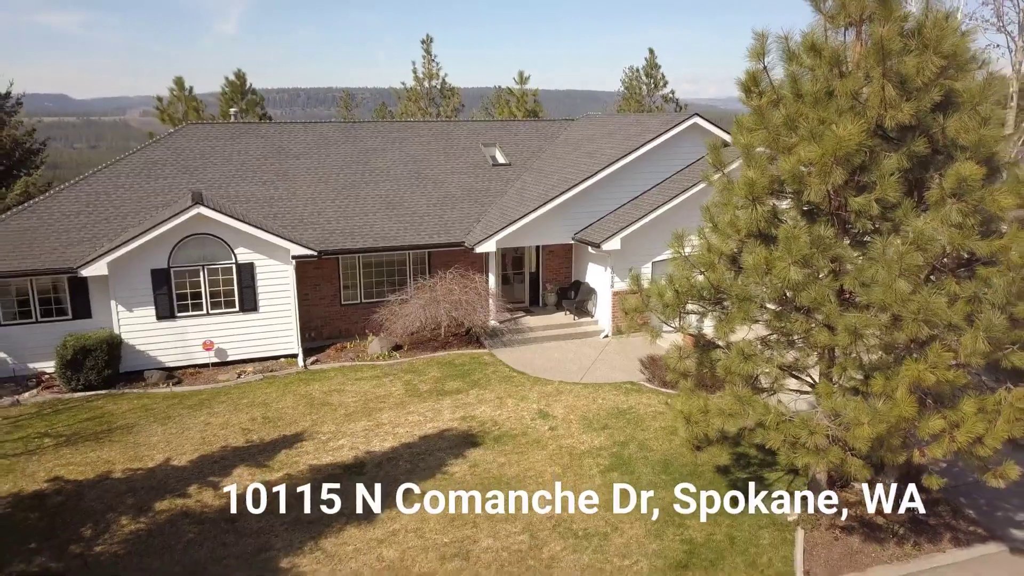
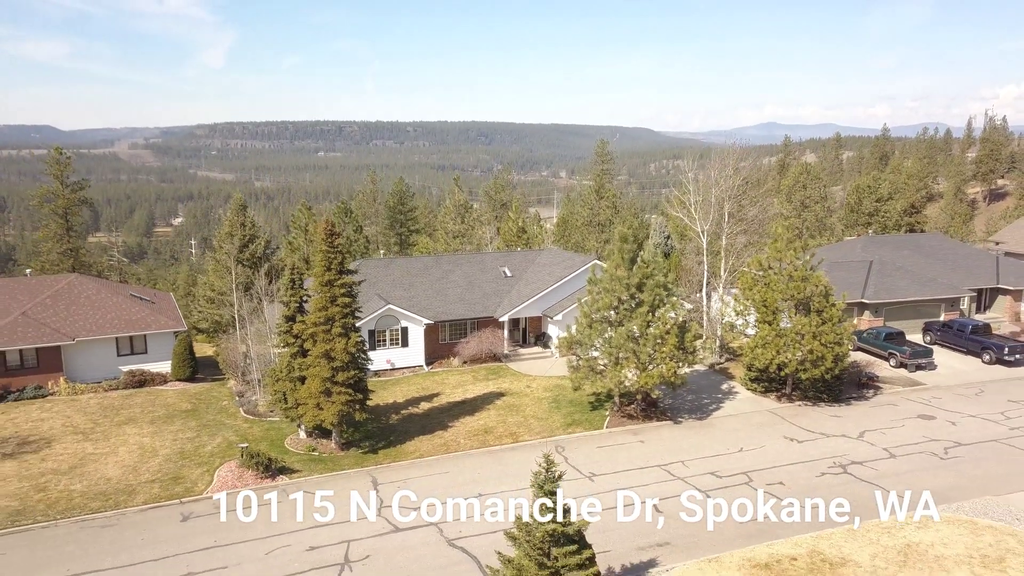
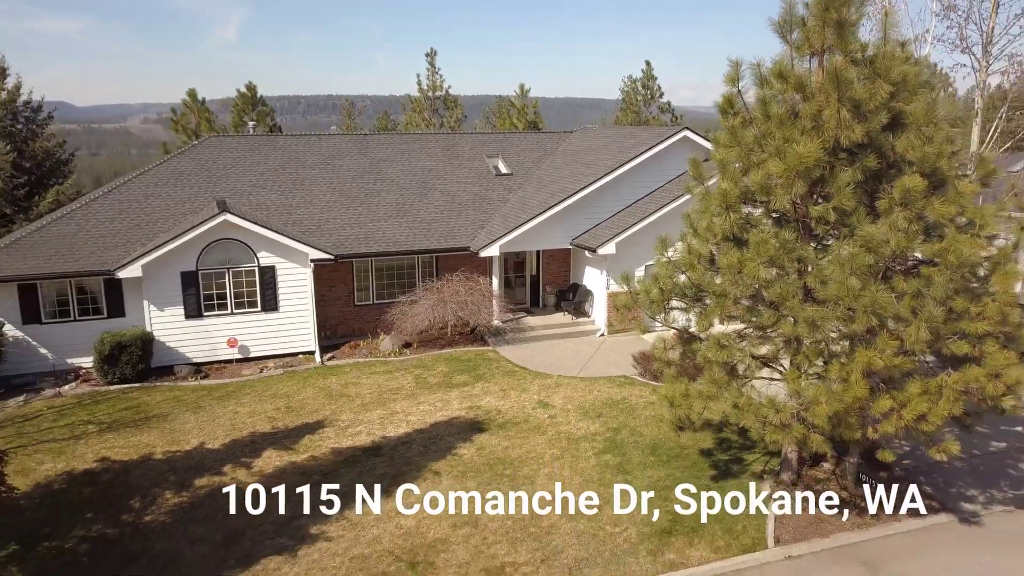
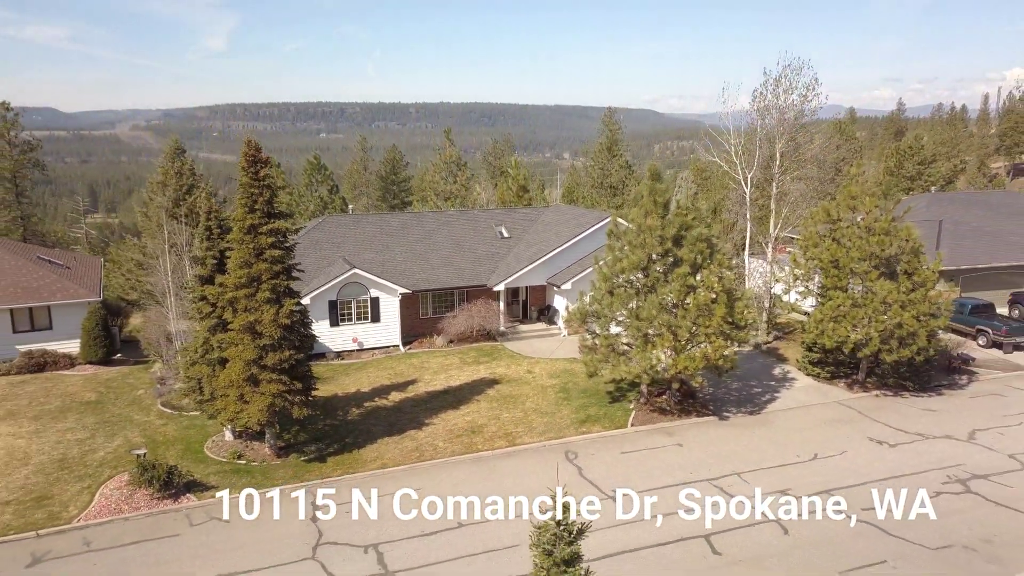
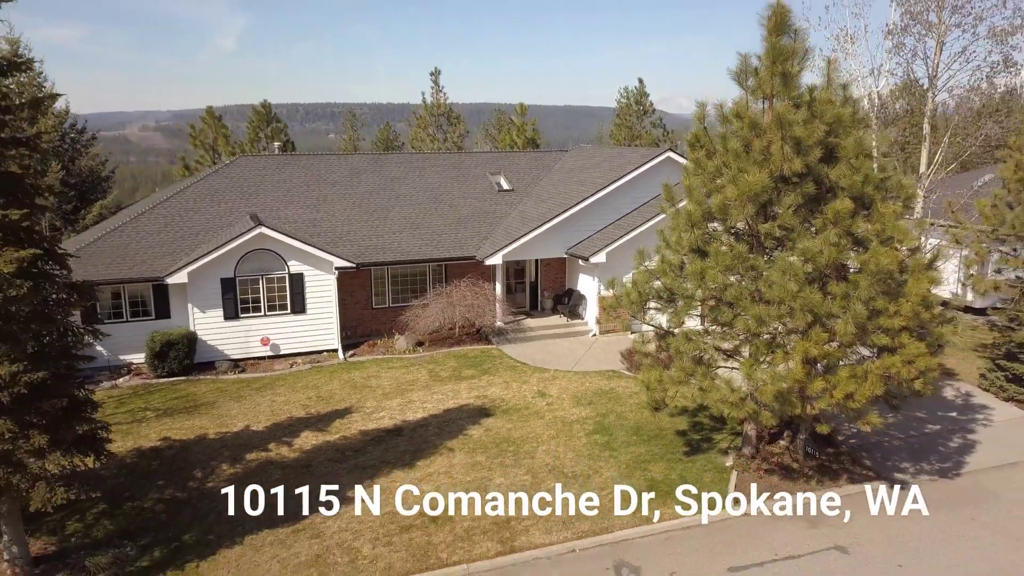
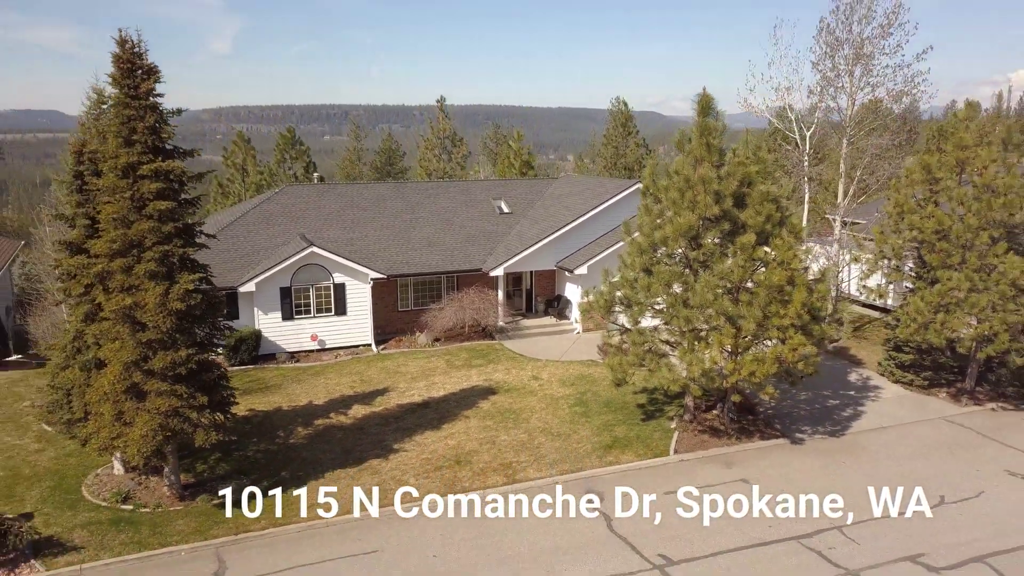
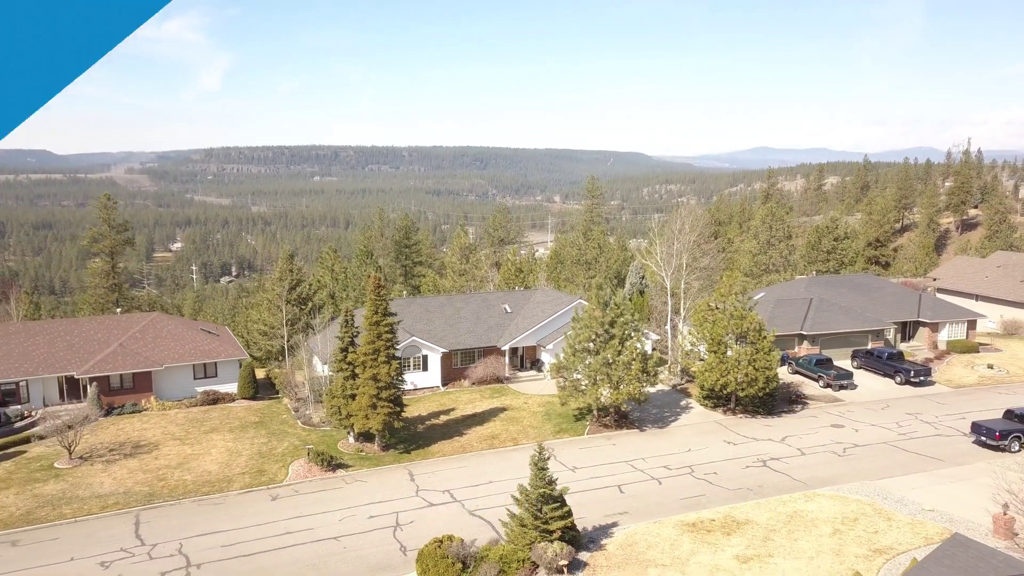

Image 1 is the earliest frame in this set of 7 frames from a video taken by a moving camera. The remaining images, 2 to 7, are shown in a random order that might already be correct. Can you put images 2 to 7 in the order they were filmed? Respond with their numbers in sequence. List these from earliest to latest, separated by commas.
3, 5, 6, 4, 2, 7
